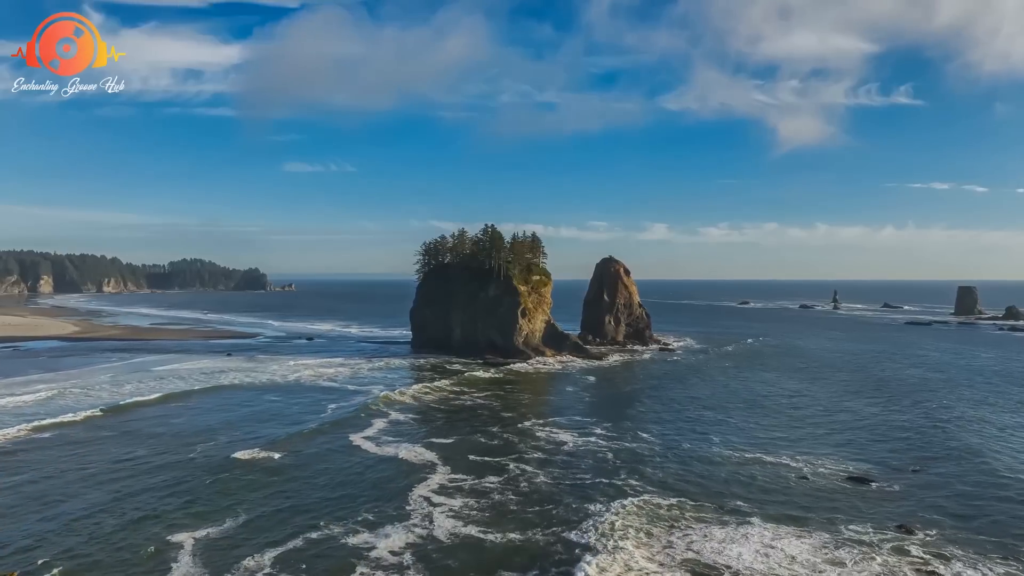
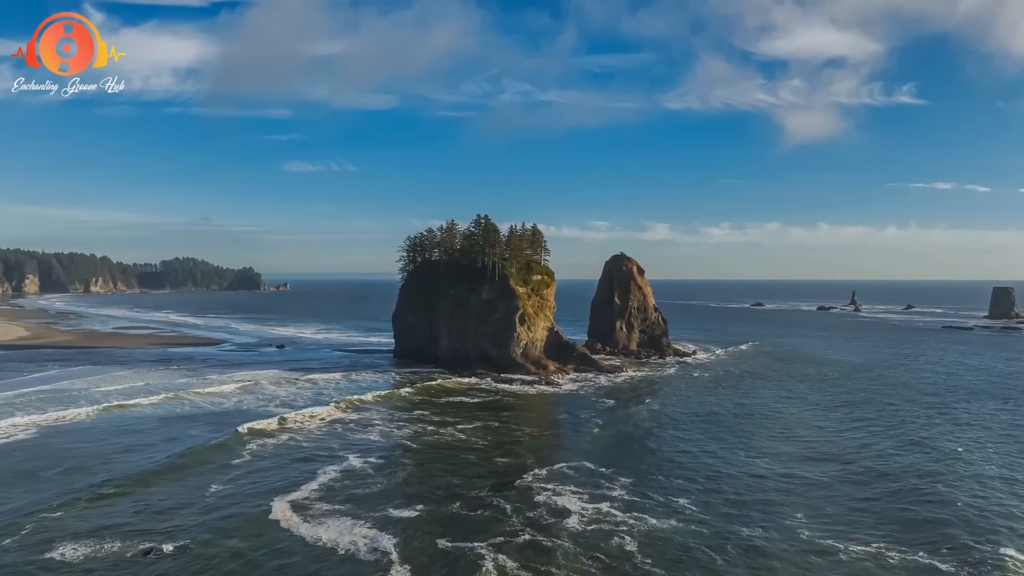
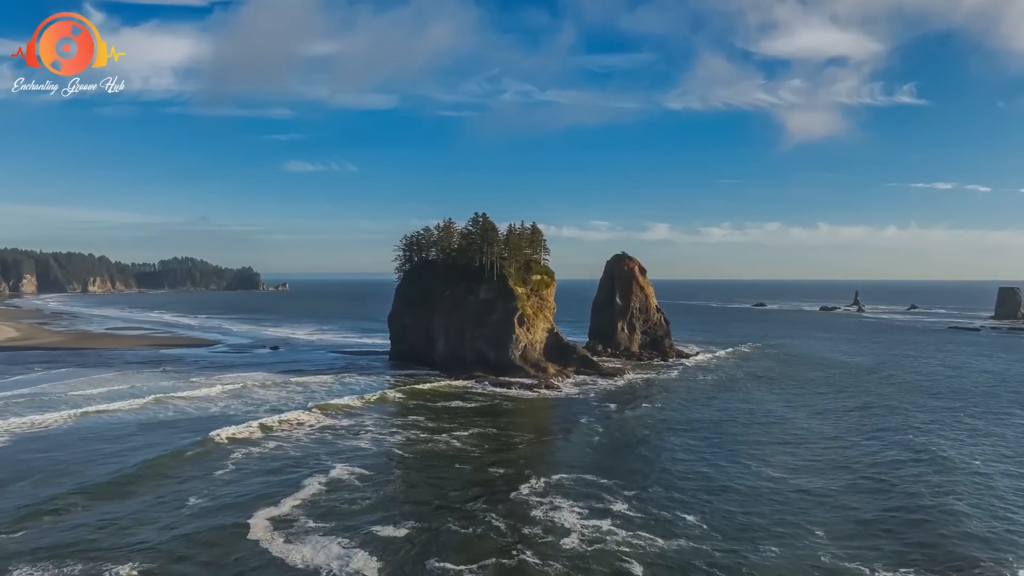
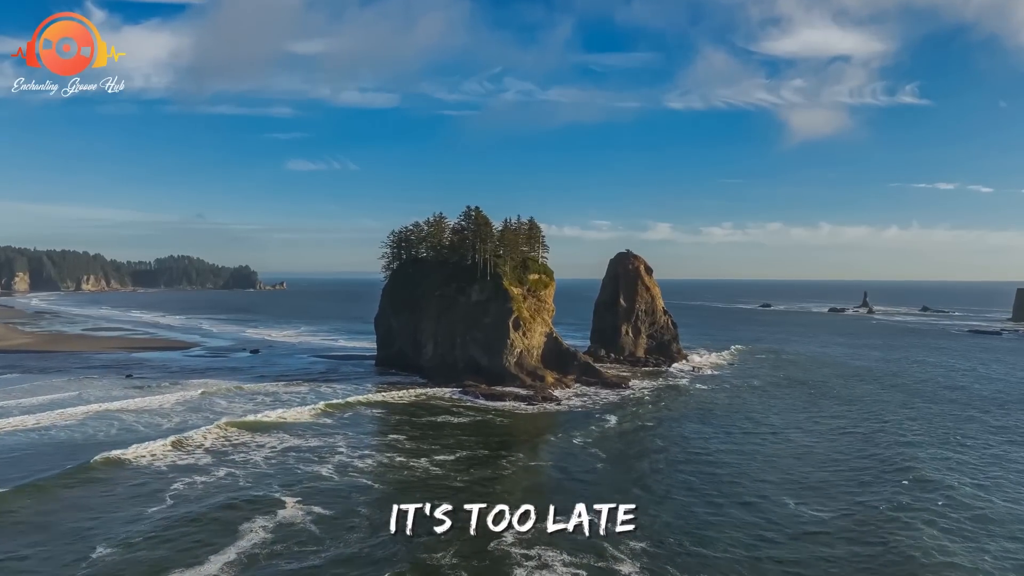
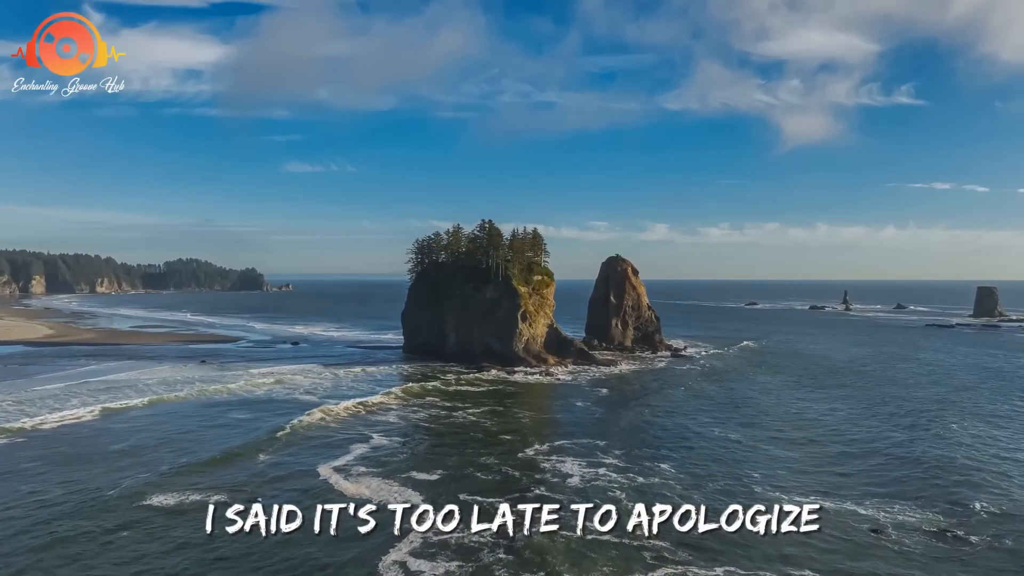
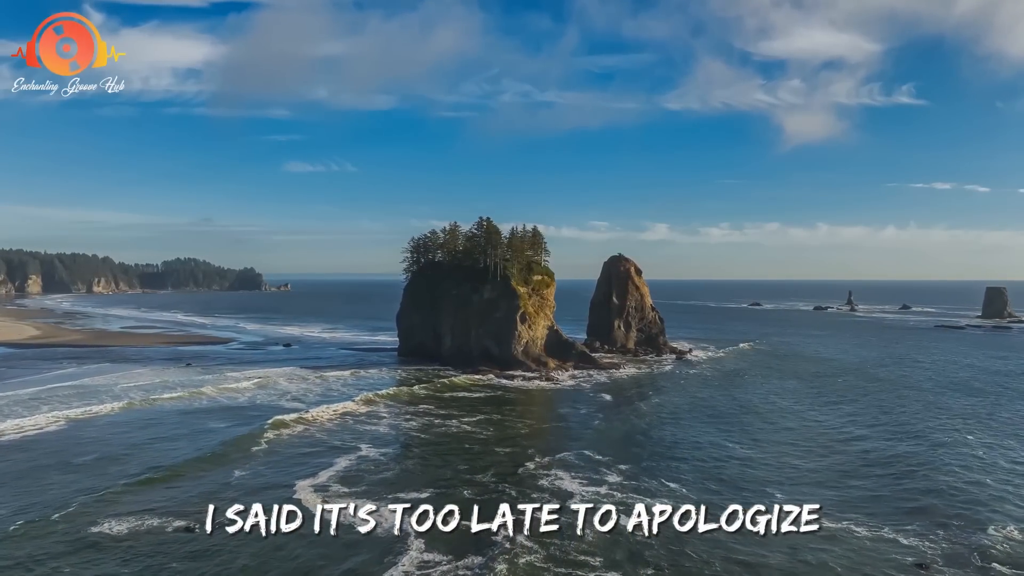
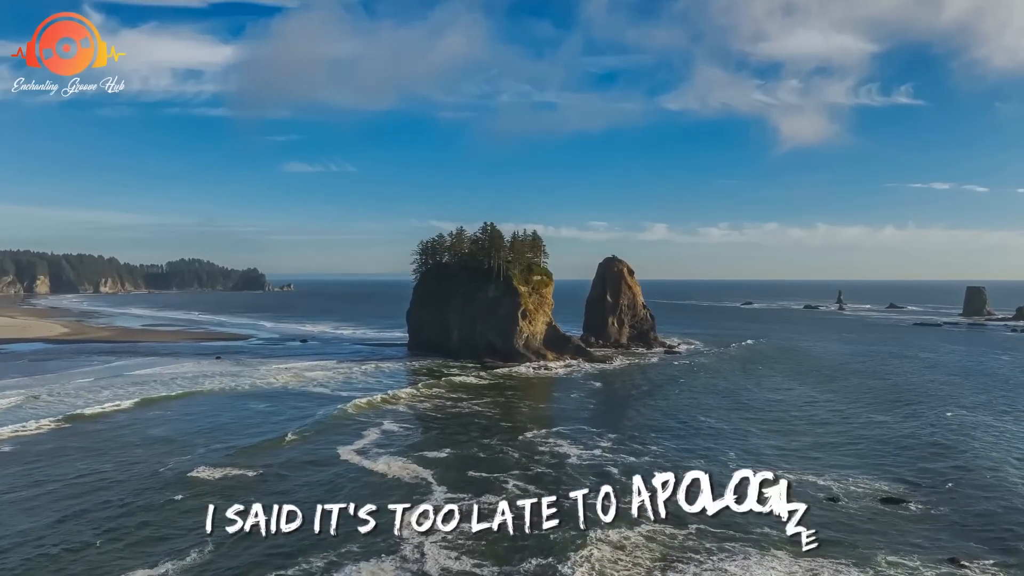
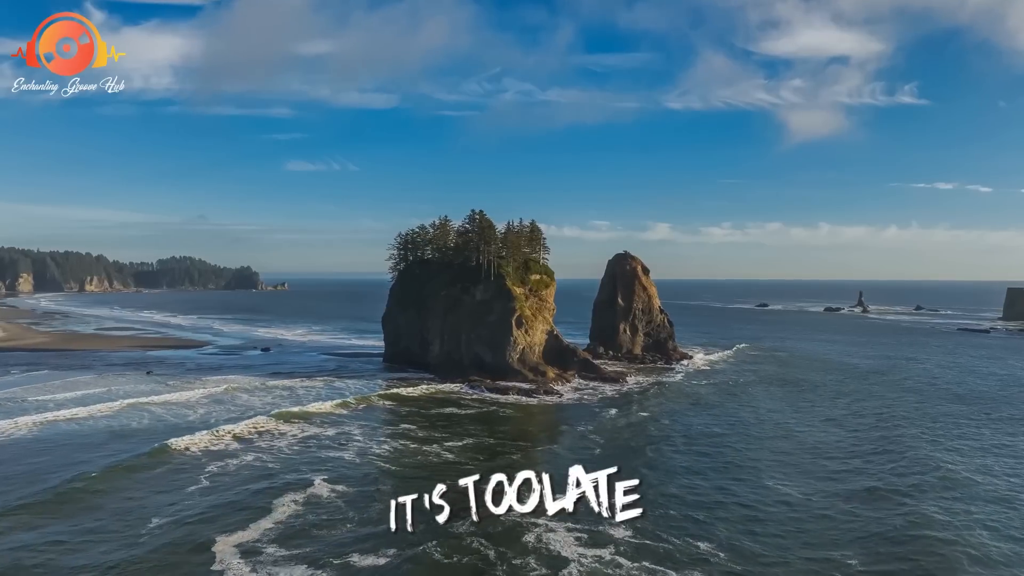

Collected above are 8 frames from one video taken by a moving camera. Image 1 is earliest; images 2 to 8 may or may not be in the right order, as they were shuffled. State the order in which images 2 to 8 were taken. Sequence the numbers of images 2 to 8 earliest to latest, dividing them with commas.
7, 5, 6, 2, 3, 8, 4
